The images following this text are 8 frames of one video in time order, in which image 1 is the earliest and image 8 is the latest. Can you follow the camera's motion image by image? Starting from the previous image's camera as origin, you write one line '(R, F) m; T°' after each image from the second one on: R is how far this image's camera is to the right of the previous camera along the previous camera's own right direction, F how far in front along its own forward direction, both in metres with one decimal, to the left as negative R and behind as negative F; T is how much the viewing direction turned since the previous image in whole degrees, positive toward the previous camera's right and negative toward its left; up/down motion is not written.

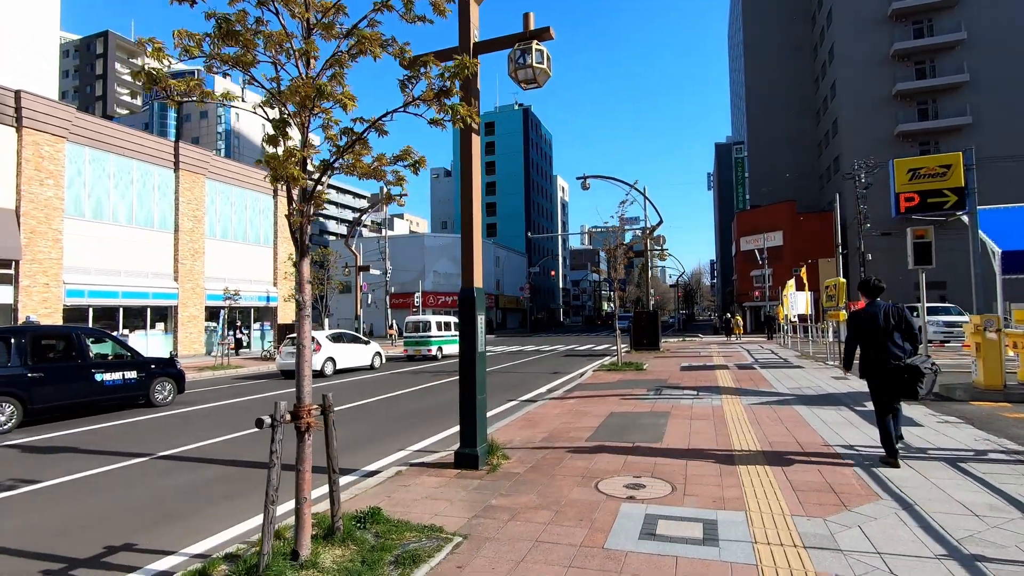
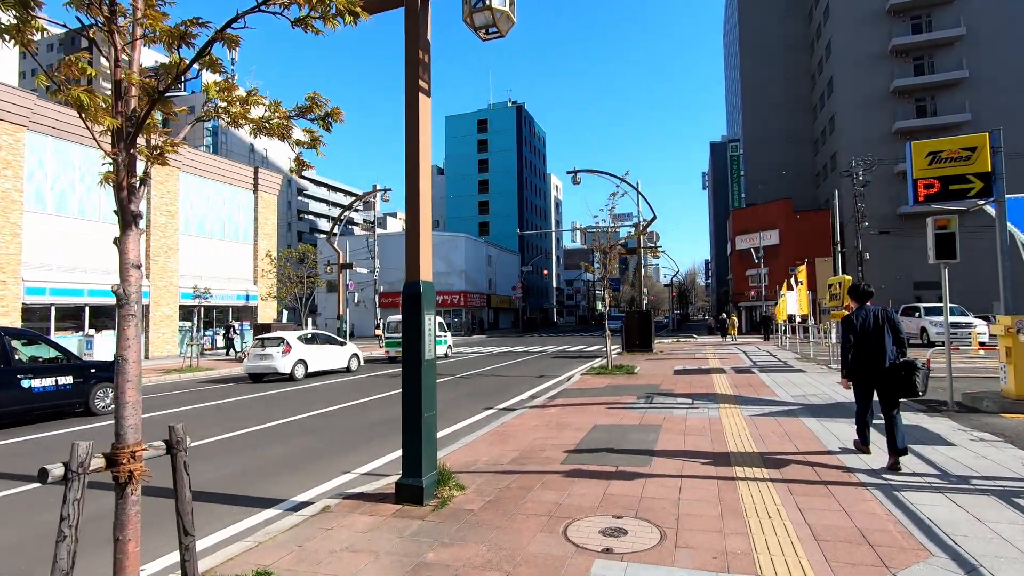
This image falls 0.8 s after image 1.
(+0.3, +1.0) m; +1°
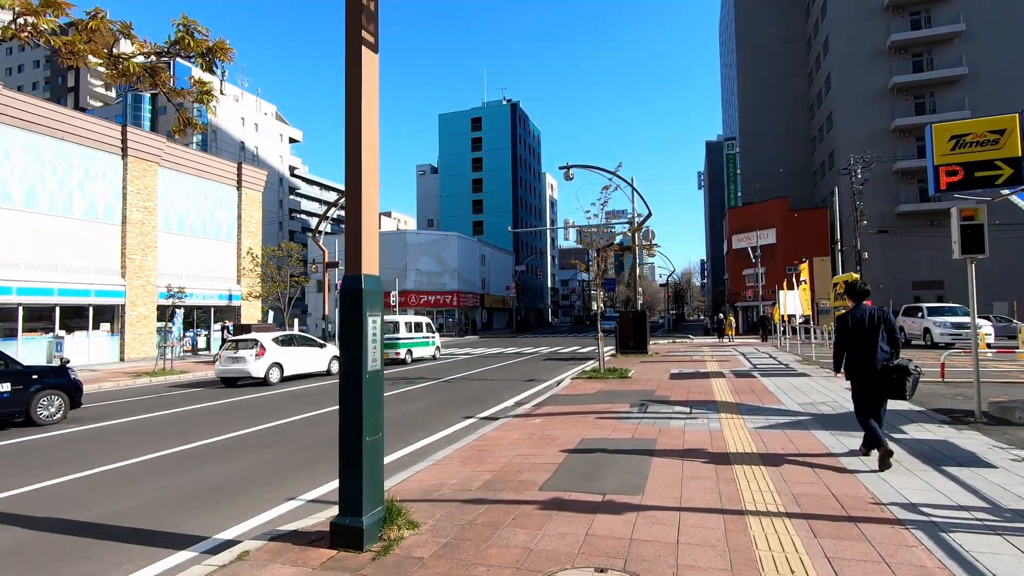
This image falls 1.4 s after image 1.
(+0.2, +0.8) m; 0°
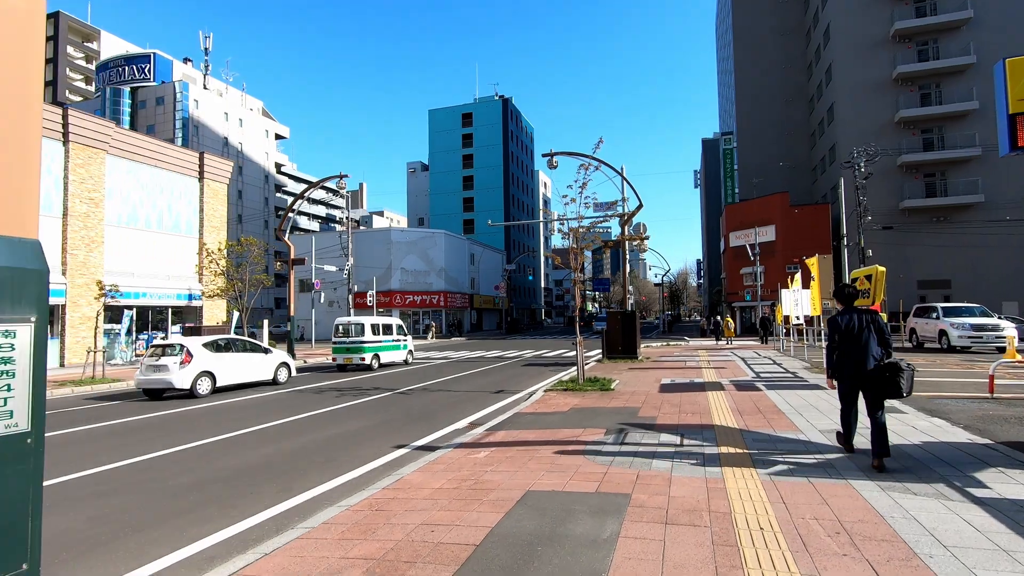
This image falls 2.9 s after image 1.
(+0.7, +2.0) m; 0°
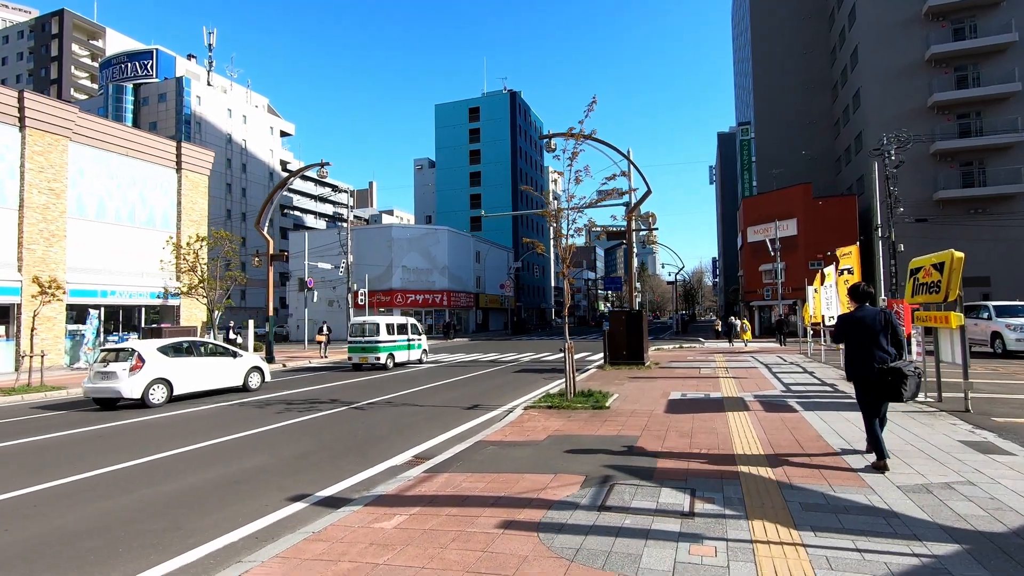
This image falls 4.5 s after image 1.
(+0.7, +2.2) m; -1°
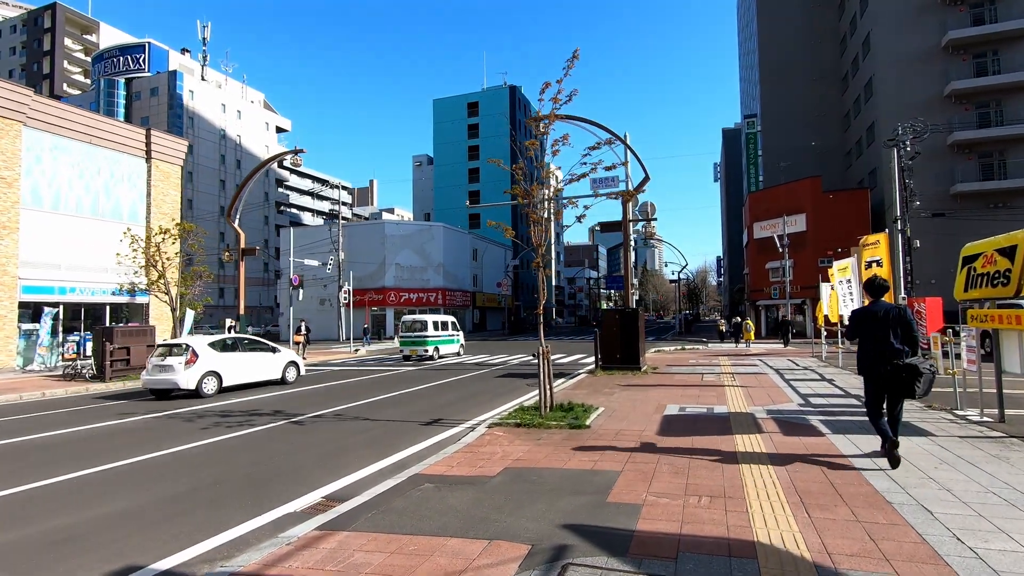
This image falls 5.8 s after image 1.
(+0.6, +1.6) m; 0°
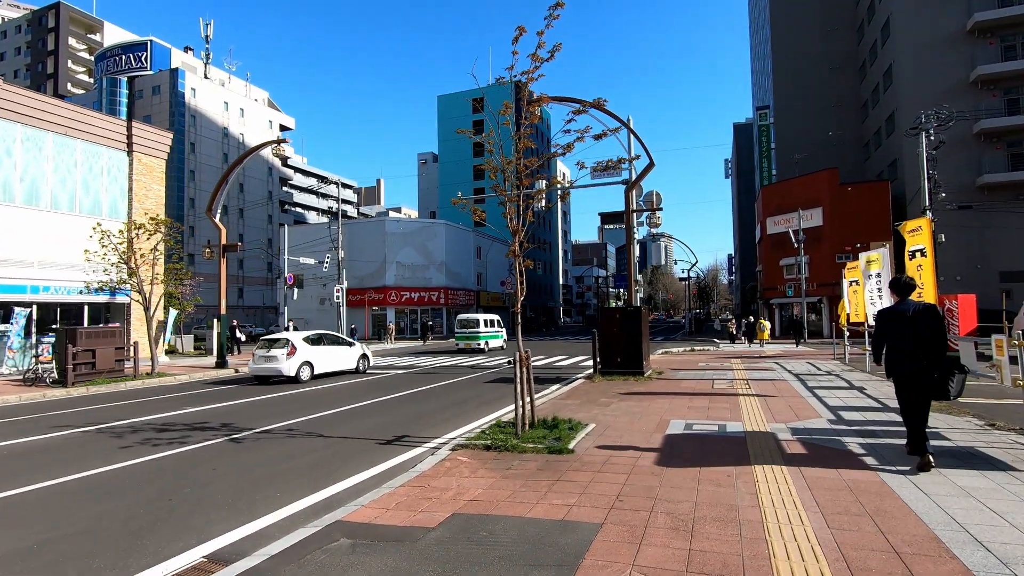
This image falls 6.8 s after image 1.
(+0.5, +1.4) m; -1°
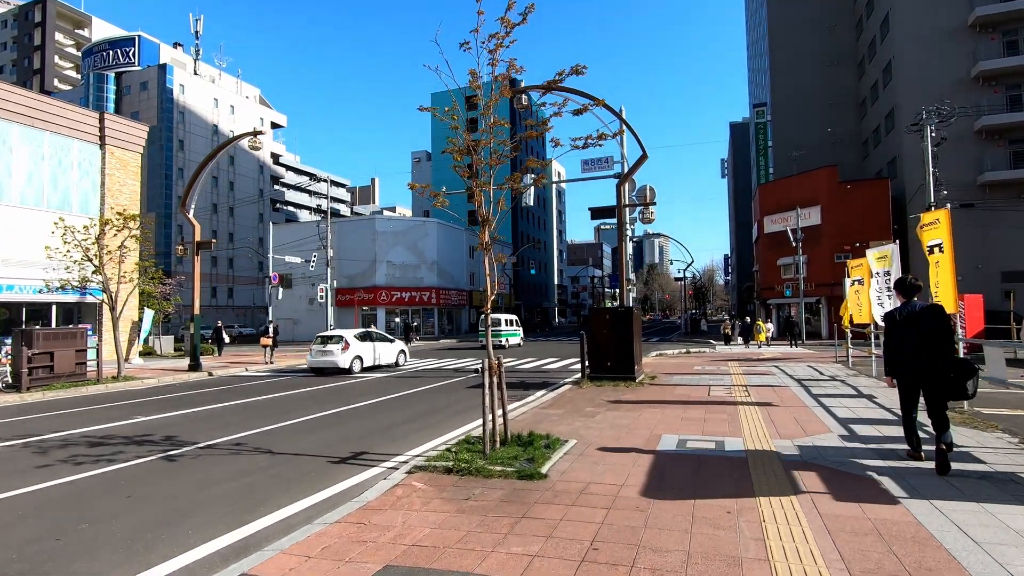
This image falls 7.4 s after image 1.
(+0.3, +0.9) m; 0°
